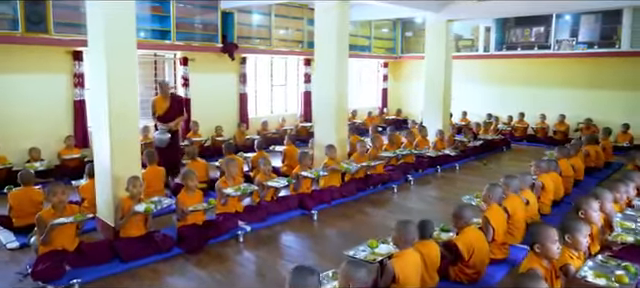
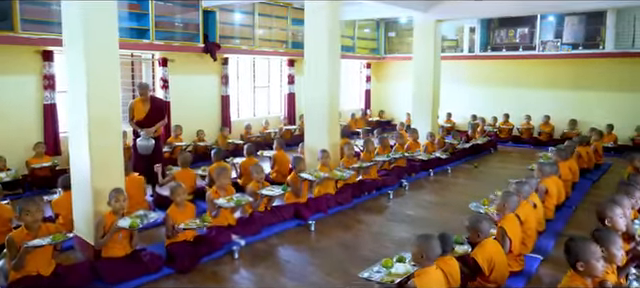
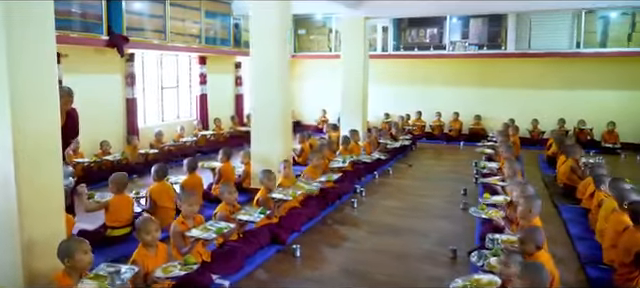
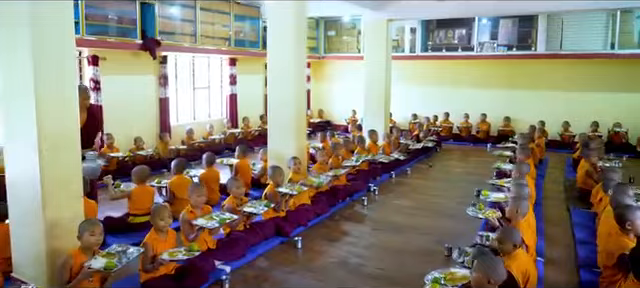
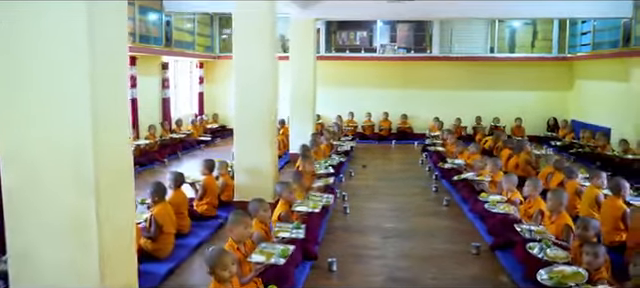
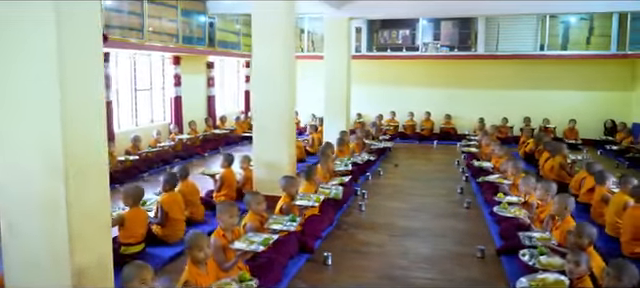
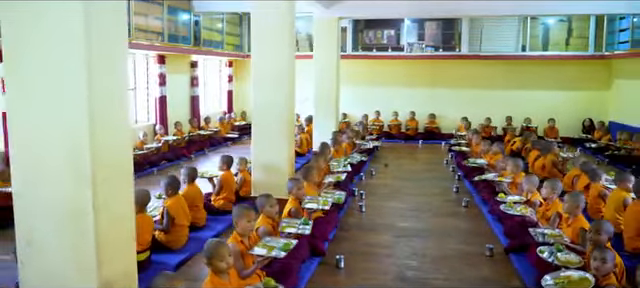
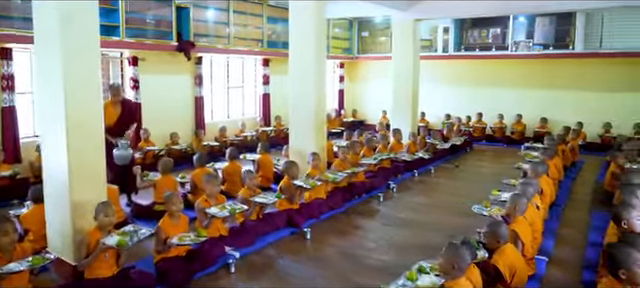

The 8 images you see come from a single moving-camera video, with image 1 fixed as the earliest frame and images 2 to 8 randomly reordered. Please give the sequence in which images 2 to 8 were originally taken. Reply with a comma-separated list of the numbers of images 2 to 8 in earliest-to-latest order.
2, 8, 4, 3, 6, 7, 5
